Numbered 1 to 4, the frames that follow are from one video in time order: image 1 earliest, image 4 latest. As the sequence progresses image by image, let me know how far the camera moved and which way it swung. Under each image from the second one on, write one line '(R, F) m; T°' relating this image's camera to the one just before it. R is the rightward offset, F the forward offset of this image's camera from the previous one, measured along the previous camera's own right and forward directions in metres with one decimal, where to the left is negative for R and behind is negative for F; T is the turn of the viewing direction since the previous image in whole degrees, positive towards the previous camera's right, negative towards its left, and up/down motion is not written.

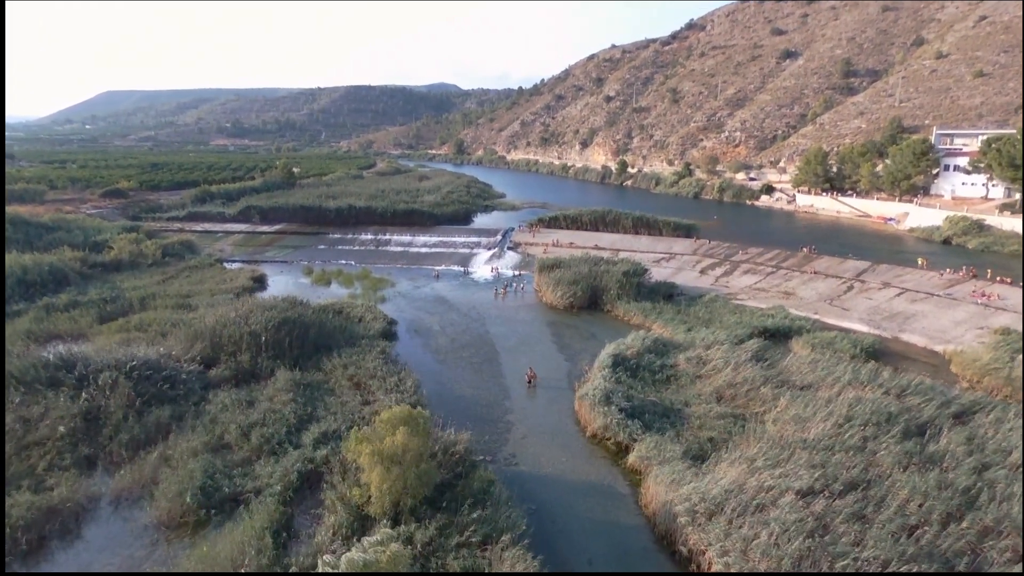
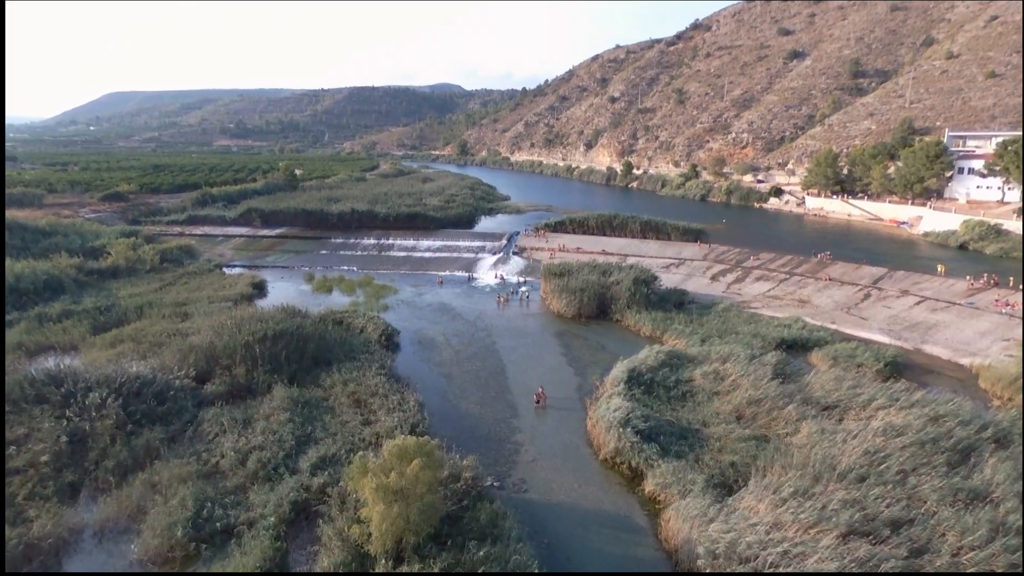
(-0.1, +0.8) m; 0°
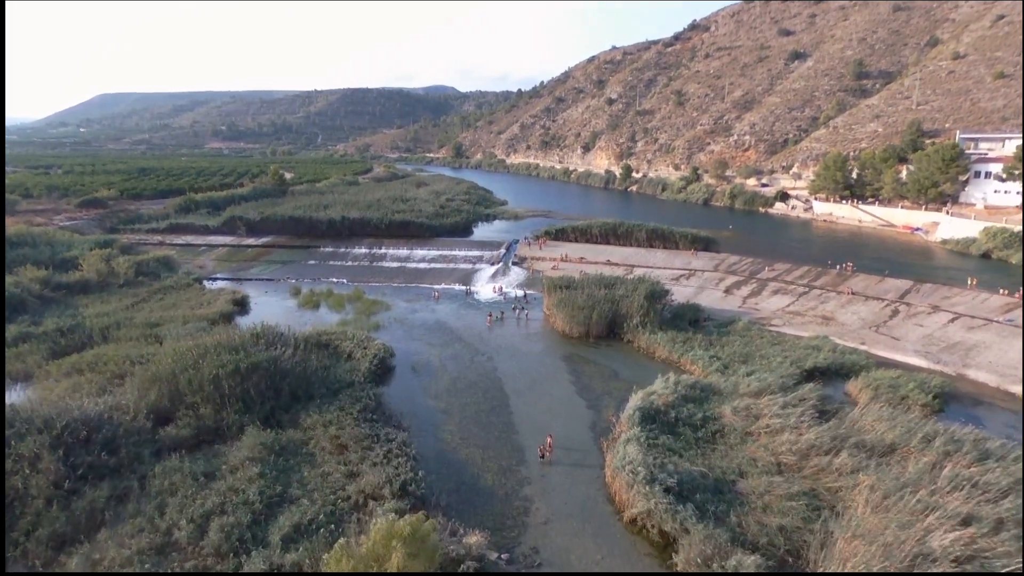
(-0.3, +2.0) m; 0°
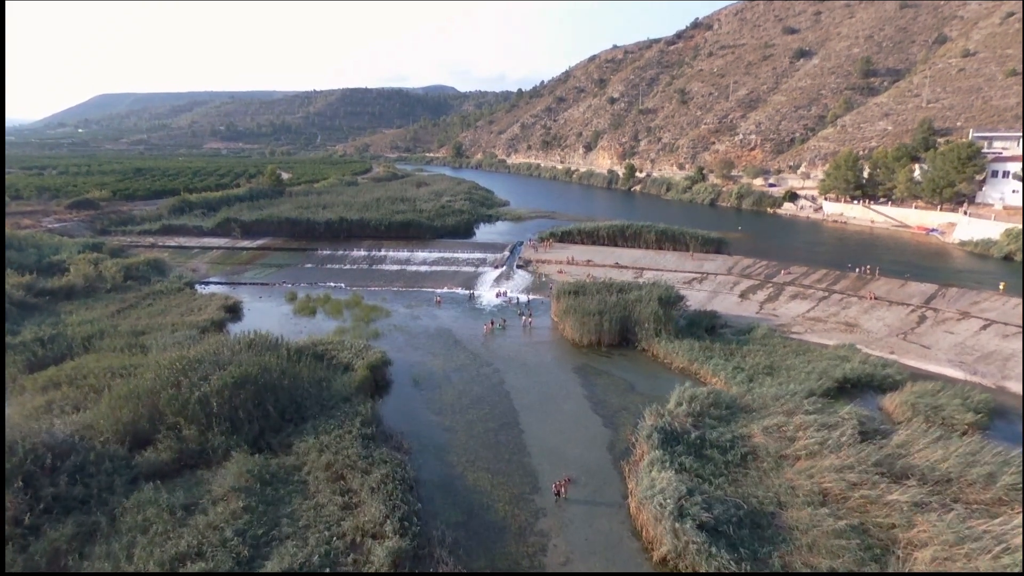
(-0.3, +1.3) m; 0°
